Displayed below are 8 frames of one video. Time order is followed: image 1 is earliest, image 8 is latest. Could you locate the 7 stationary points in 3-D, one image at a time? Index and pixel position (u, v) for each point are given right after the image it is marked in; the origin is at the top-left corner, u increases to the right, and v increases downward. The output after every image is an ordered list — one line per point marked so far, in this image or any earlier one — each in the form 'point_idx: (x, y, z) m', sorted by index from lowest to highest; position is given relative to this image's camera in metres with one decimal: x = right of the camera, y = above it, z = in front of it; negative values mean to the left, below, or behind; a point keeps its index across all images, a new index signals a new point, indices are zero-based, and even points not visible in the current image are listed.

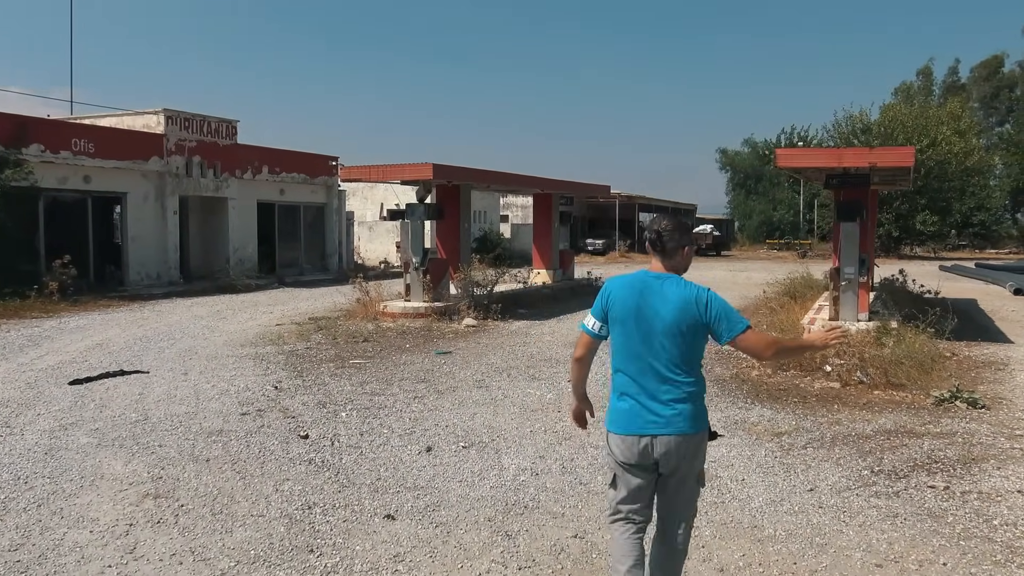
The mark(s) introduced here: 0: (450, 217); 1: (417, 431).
0: (-1.0, +1.2, +14.4) m
1: (-0.7, -1.0, +6.2) m
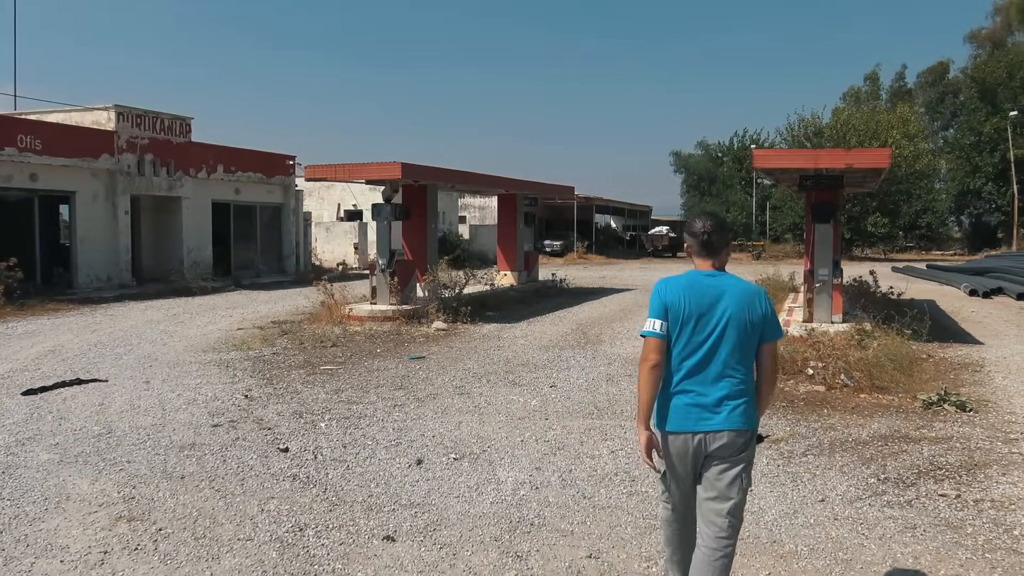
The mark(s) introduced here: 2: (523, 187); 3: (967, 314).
0: (-1.5, +1.1, +14.1) m
1: (-0.7, -1.0, +5.9) m
2: (+0.2, +2.1, +18.0) m
3: (+8.1, -0.5, +15.6) m
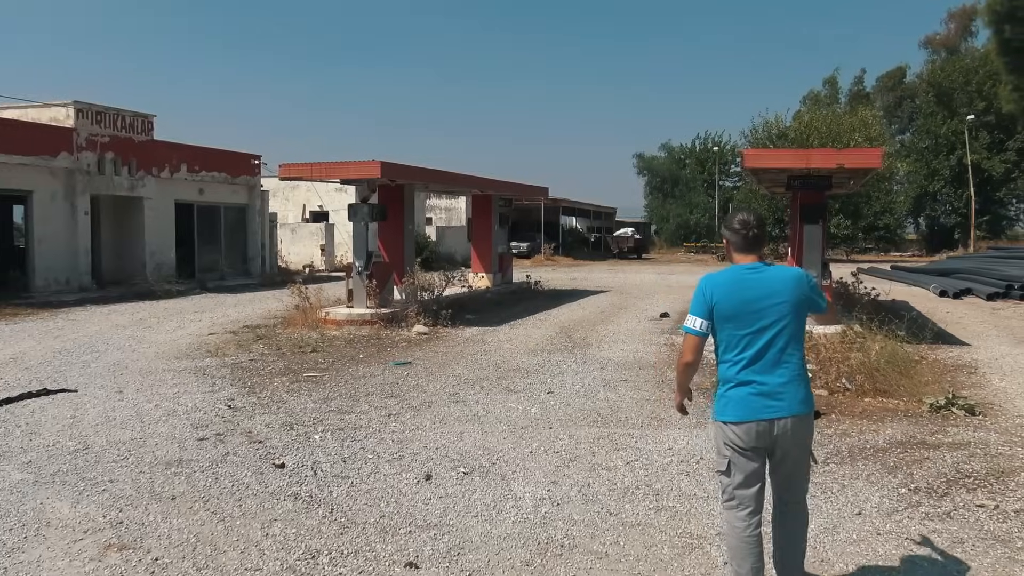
0: (-1.9, +1.1, +13.7) m
1: (-0.7, -1.1, +5.6) m
2: (-0.3, +2.0, +17.7) m
3: (+7.8, -0.5, +15.7) m
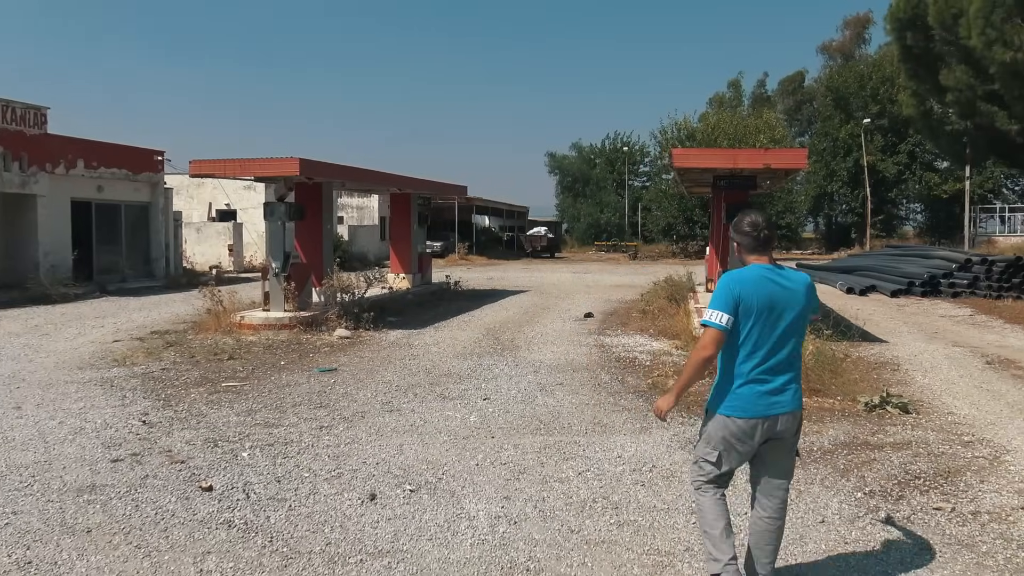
0: (-3.0, +1.1, +13.1) m
1: (-1.0, -1.1, +5.2) m
2: (-1.9, +2.0, +17.3) m
3: (+6.3, -0.4, +16.1) m
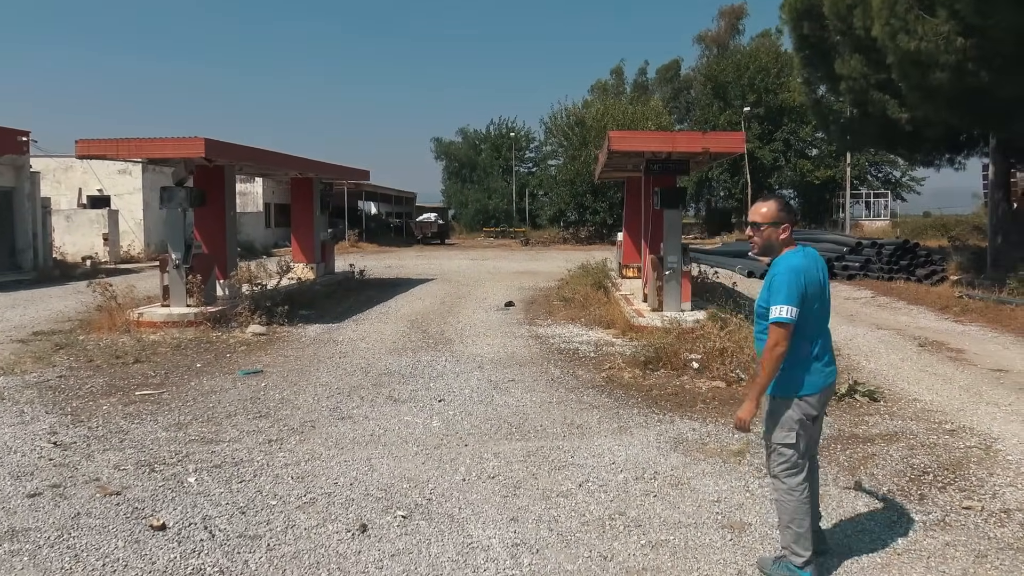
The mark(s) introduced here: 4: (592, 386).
0: (-4.1, +1.2, +12.0) m
1: (-1.0, -1.1, +4.5) m
2: (-3.5, +2.2, +16.3) m
3: (+4.8, -0.1, +16.3) m
4: (+0.7, -0.9, +7.8) m
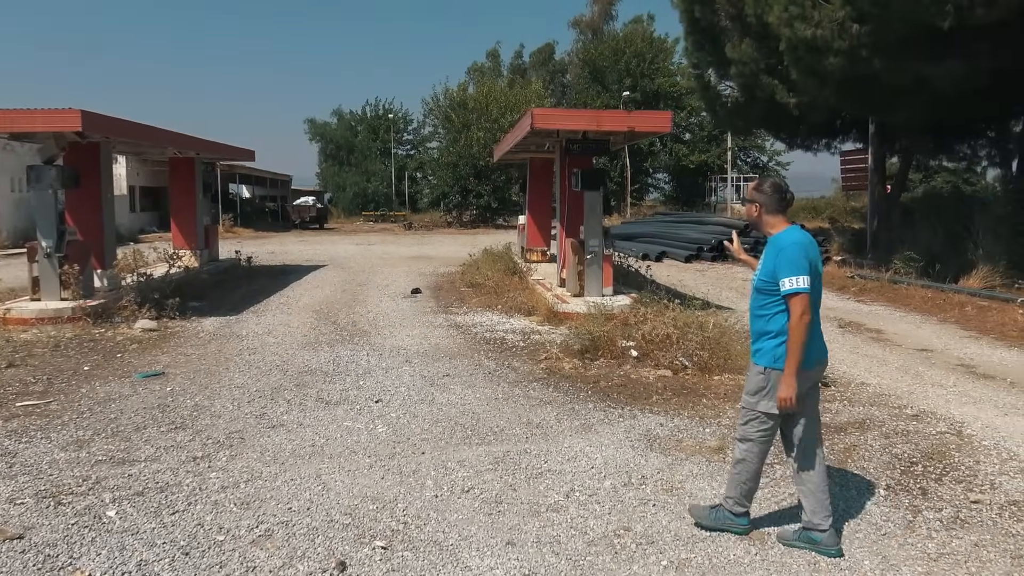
0: (-5.2, +1.3, +10.8) m
1: (-1.0, -1.0, +3.8) m
2: (-5.3, +2.4, +15.1) m
3: (+3.0, +0.2, +16.3) m
4: (+0.2, -0.8, +7.3) m
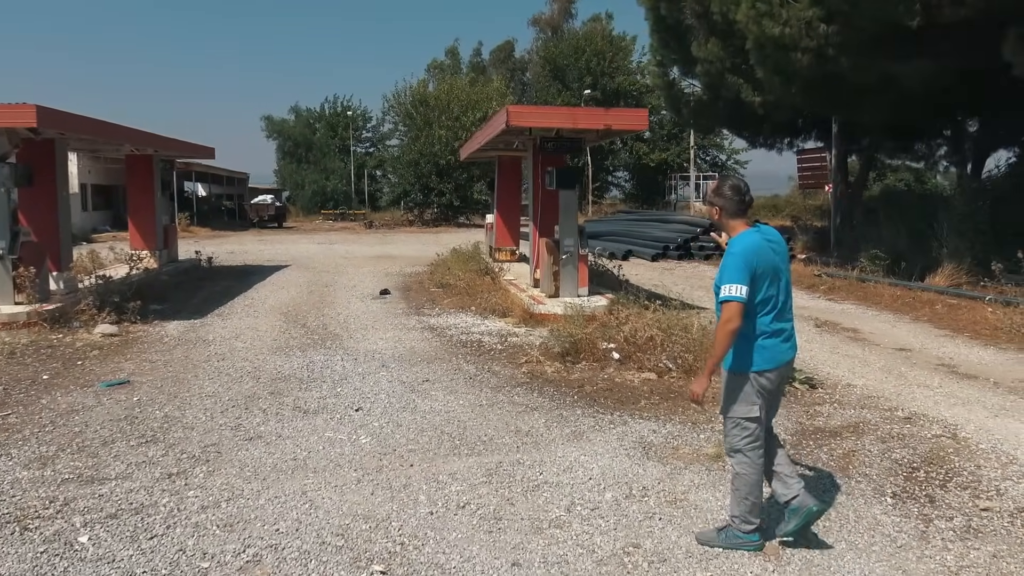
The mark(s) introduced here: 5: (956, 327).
0: (-5.6, +1.2, +10.3) m
1: (-1.0, -1.1, +3.6) m
2: (-5.8, +2.4, +14.6) m
3: (+2.4, +0.2, +16.2) m
4: (0.0, -0.8, +7.1) m
5: (+5.3, -0.5, +10.3) m
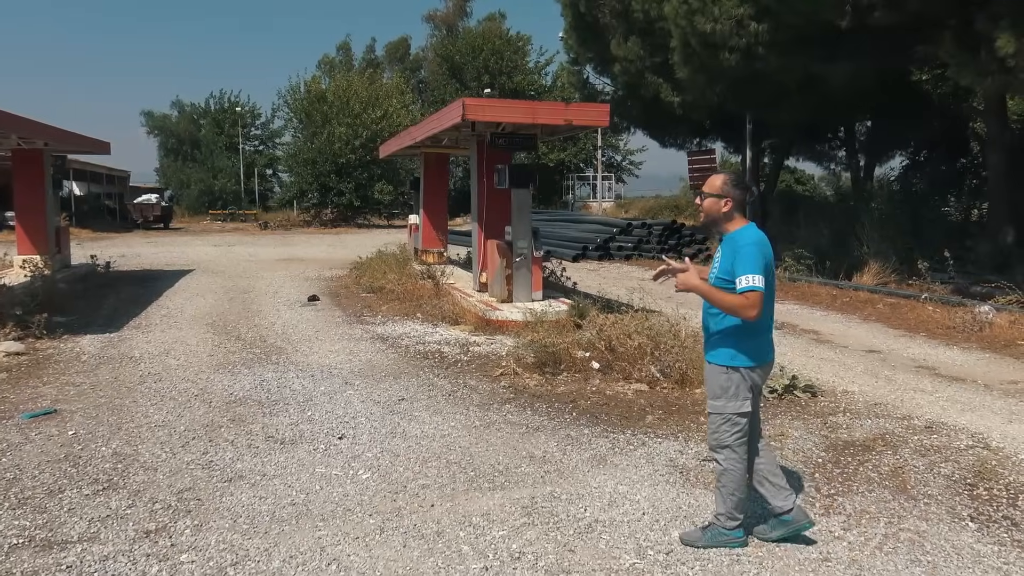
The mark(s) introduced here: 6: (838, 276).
0: (-6.1, +1.1, +9.0) m
1: (-0.7, -1.1, +2.8) m
2: (-6.9, +2.2, +13.2) m
3: (+1.1, +0.2, +15.8) m
4: (-0.1, -0.8, +6.5) m
5: (+4.7, -0.5, +10.4) m
6: (+5.8, +0.2, +15.5) m
